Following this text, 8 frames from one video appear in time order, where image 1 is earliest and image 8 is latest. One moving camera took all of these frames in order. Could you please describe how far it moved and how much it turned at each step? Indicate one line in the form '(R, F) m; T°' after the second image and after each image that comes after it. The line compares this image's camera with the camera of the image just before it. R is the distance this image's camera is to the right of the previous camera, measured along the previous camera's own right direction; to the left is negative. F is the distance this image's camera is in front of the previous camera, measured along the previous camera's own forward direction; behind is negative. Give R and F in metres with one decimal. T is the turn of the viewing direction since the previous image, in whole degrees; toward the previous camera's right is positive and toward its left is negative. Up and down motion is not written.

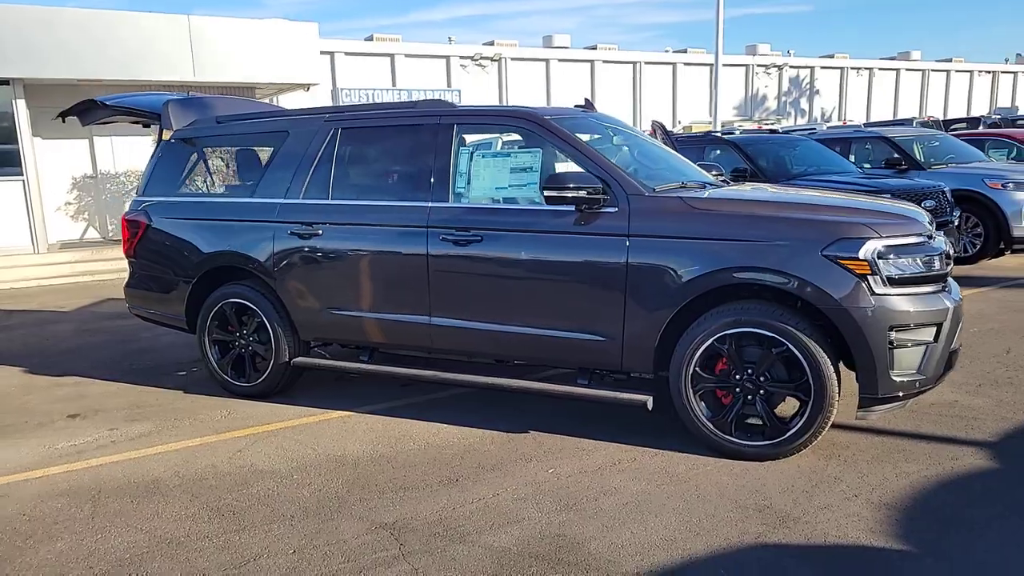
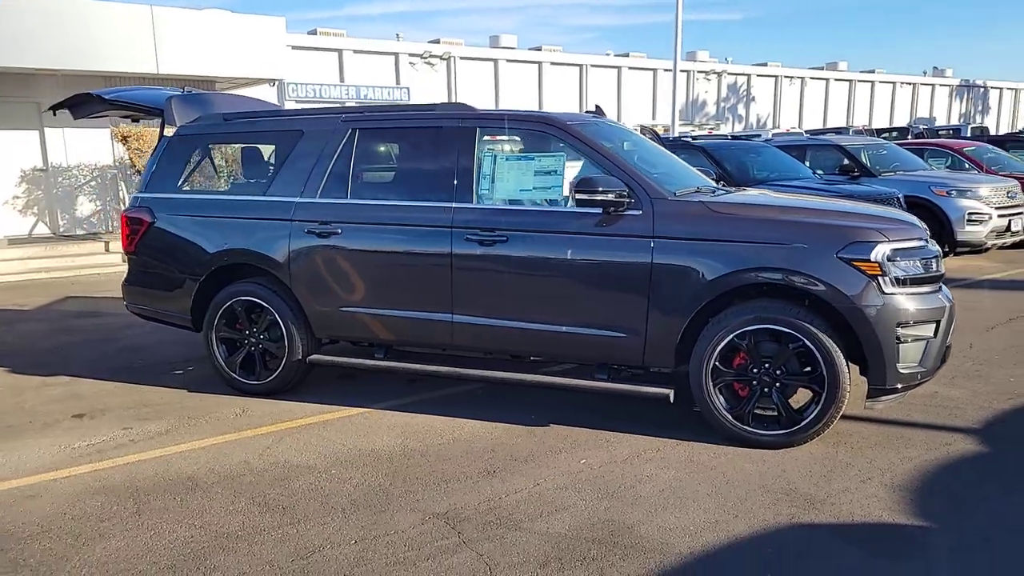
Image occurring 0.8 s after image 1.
(-0.5, -0.1) m; +5°
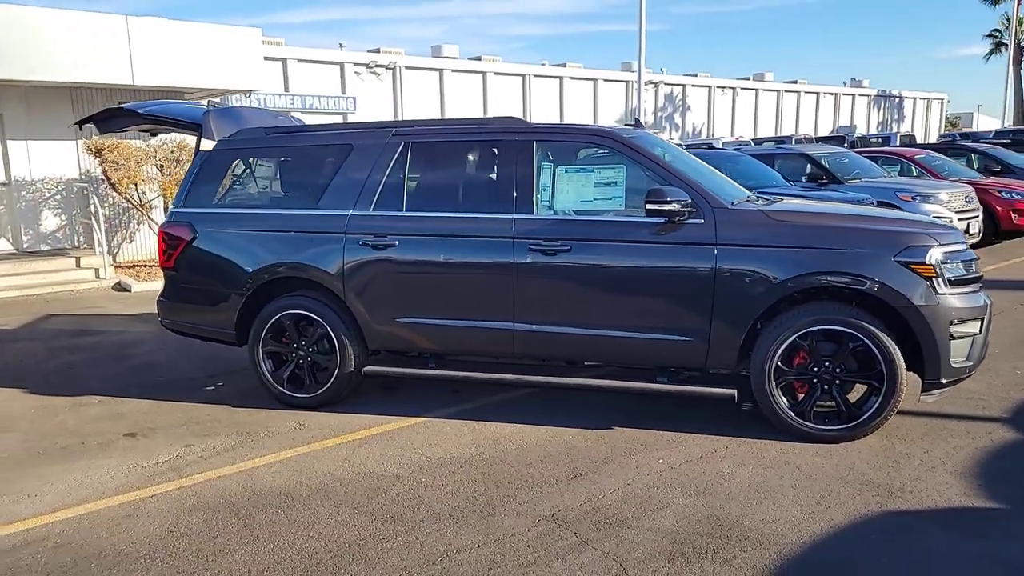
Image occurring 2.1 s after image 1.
(-0.8, -0.1) m; +5°
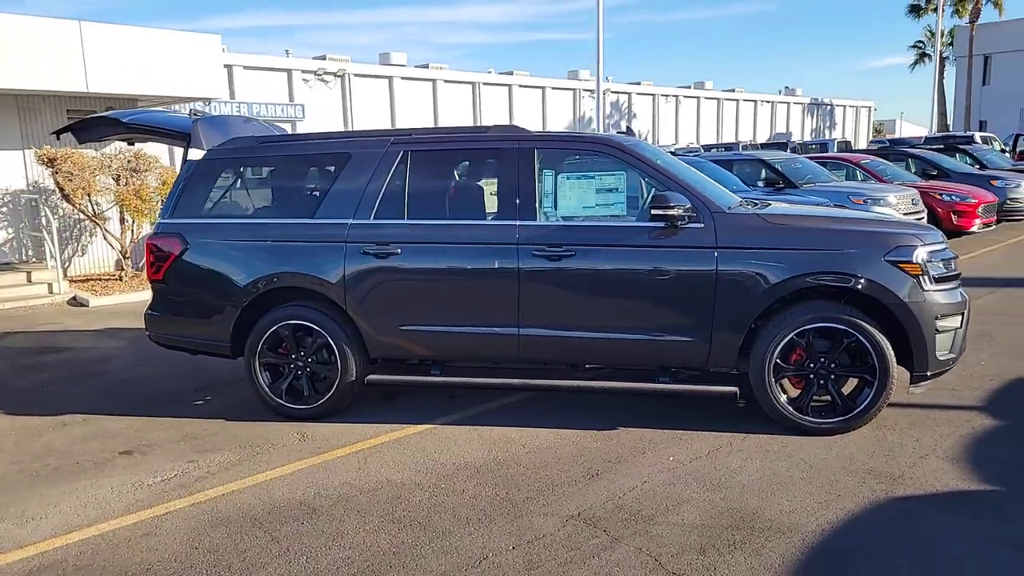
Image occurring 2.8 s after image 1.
(-0.4, 0.0) m; +4°
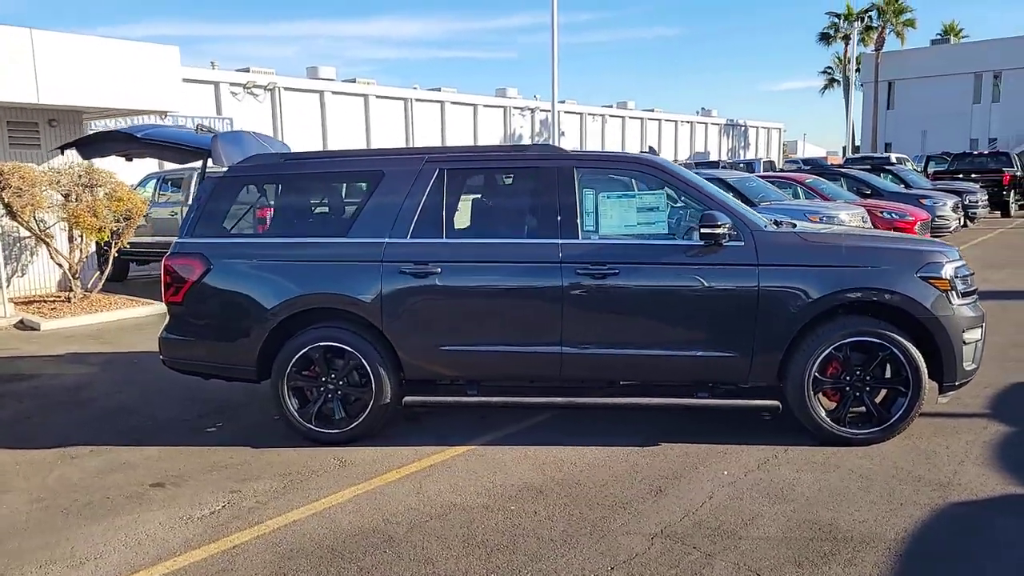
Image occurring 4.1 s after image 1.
(-0.8, 0.0) m; +6°
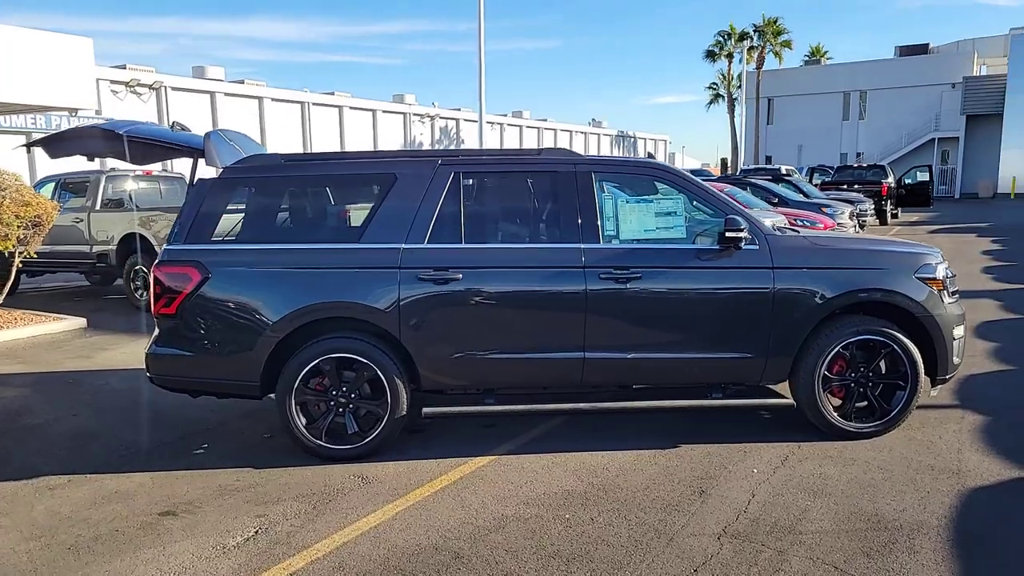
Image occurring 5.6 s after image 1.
(-0.8, +0.1) m; +8°
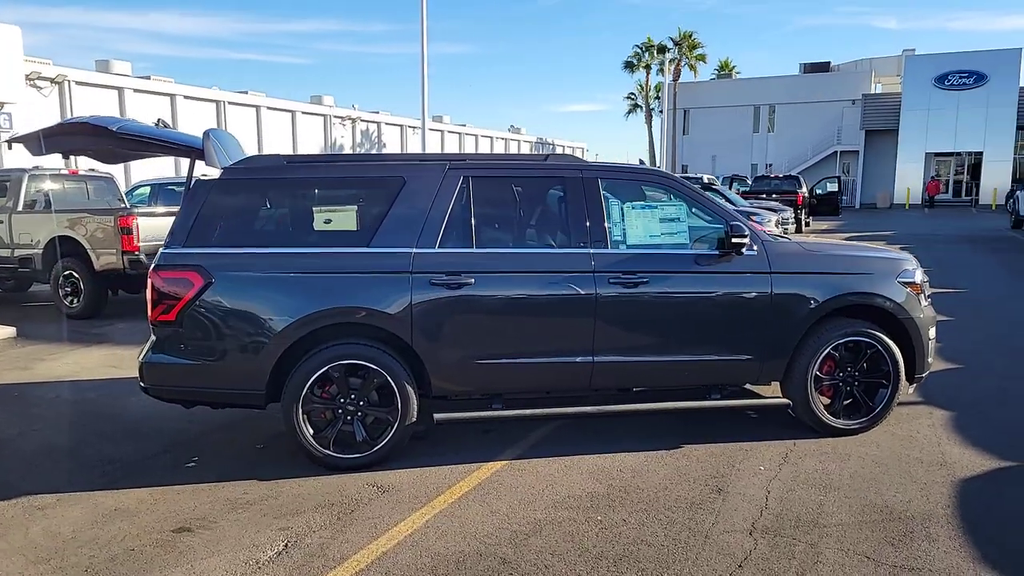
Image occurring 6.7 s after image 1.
(-0.6, 0.0) m; +6°
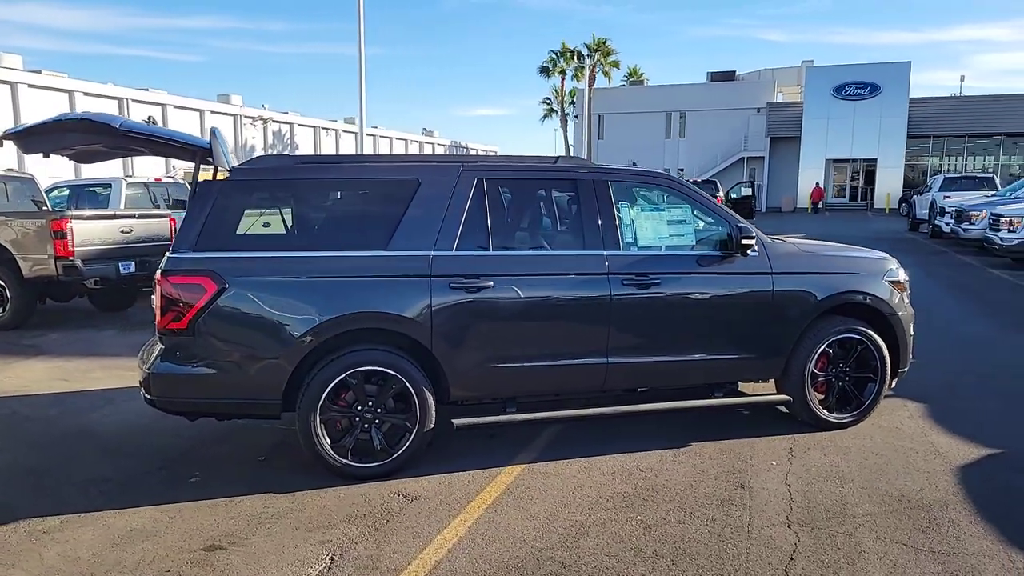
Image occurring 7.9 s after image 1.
(-0.7, +0.1) m; +7°
